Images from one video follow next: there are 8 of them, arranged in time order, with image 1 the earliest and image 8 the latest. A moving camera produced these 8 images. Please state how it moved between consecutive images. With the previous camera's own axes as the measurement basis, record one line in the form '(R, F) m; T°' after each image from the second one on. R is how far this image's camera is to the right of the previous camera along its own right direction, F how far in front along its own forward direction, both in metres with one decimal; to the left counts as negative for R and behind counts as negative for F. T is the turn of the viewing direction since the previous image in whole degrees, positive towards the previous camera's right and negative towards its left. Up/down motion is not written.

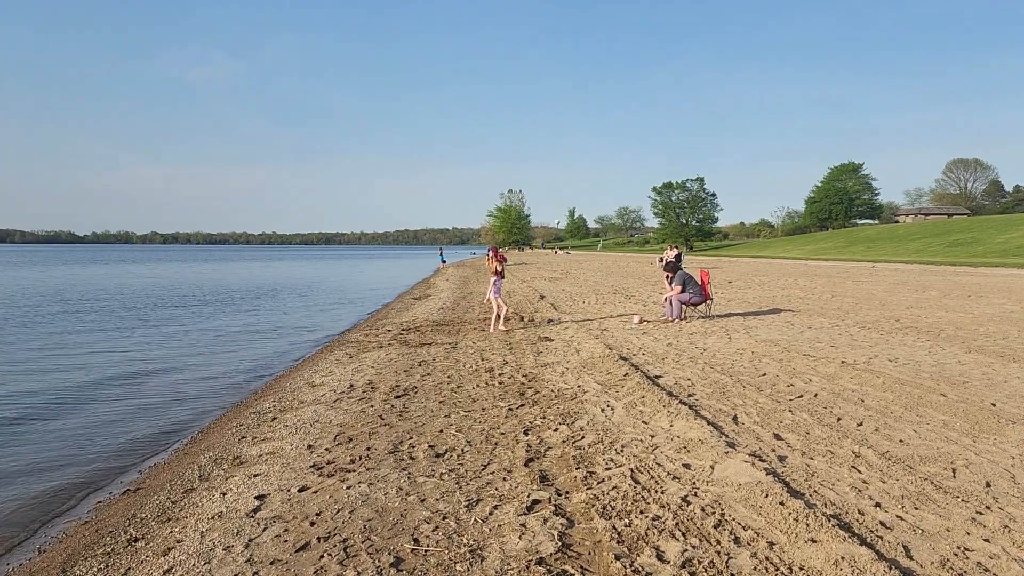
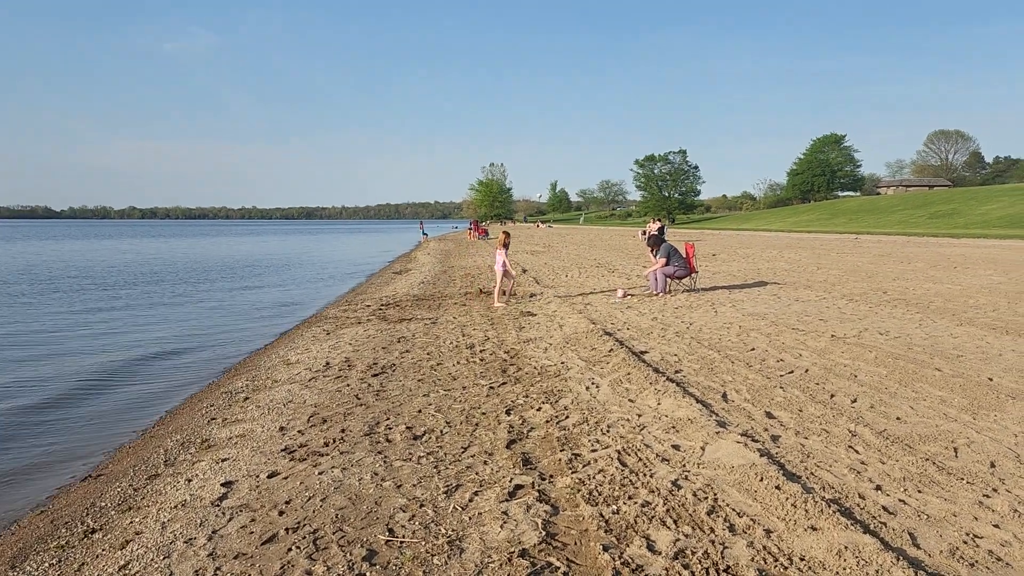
(0.0, +0.3) m; +1°
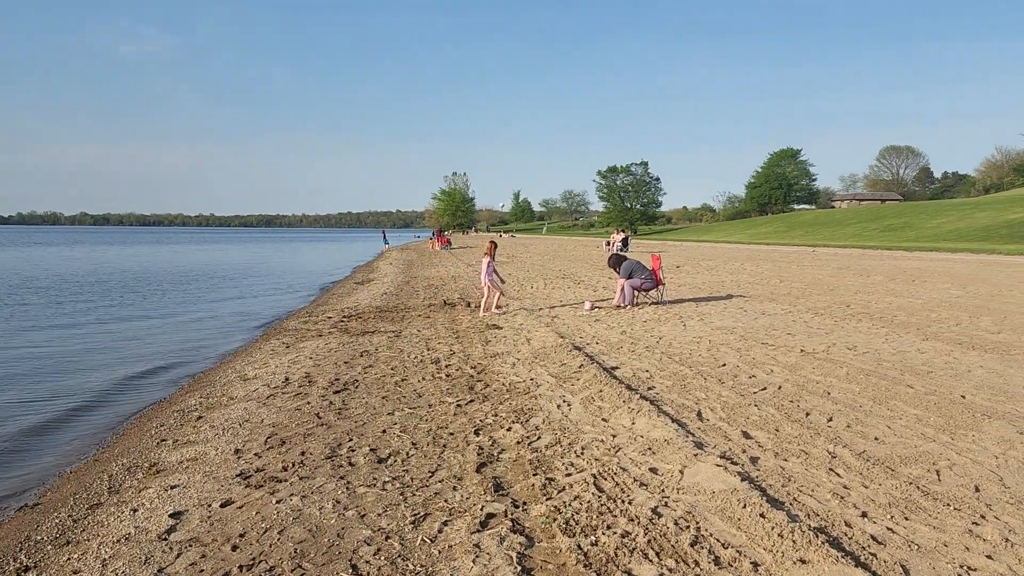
(-0.1, +0.2) m; +3°
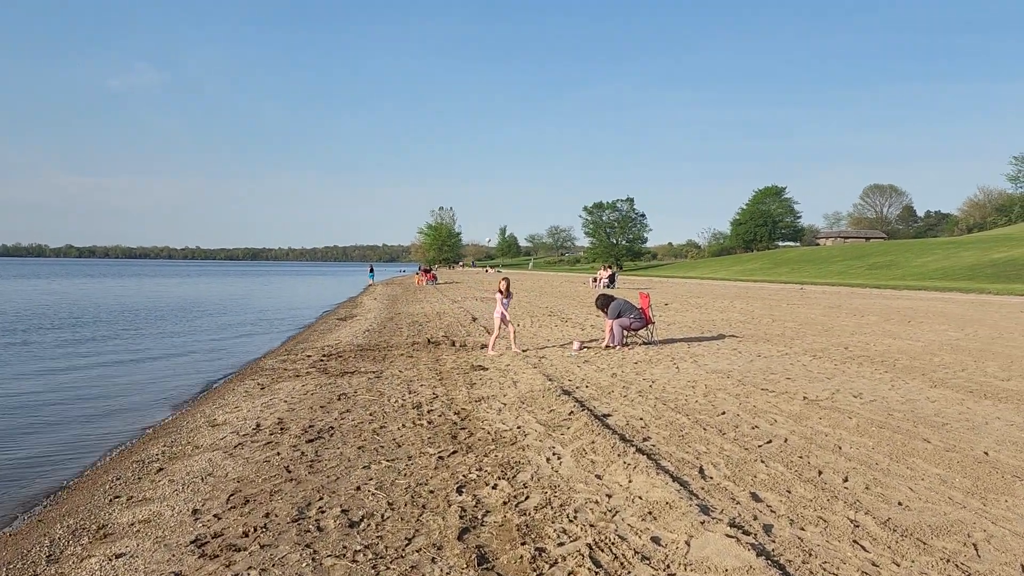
(0.0, +0.5) m; +1°
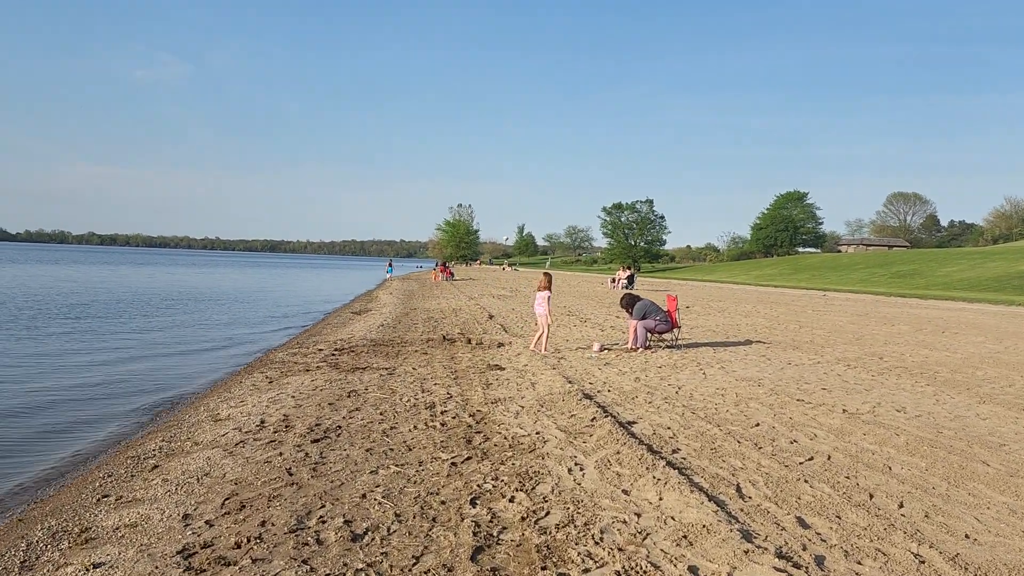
(-0.1, +0.5) m; -1°
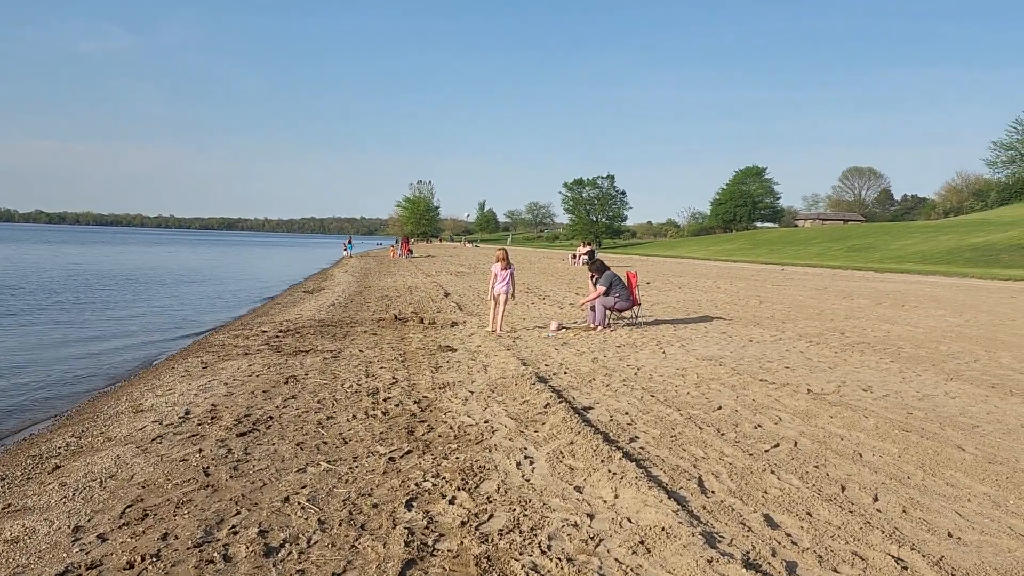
(+0.1, +0.5) m; +3°
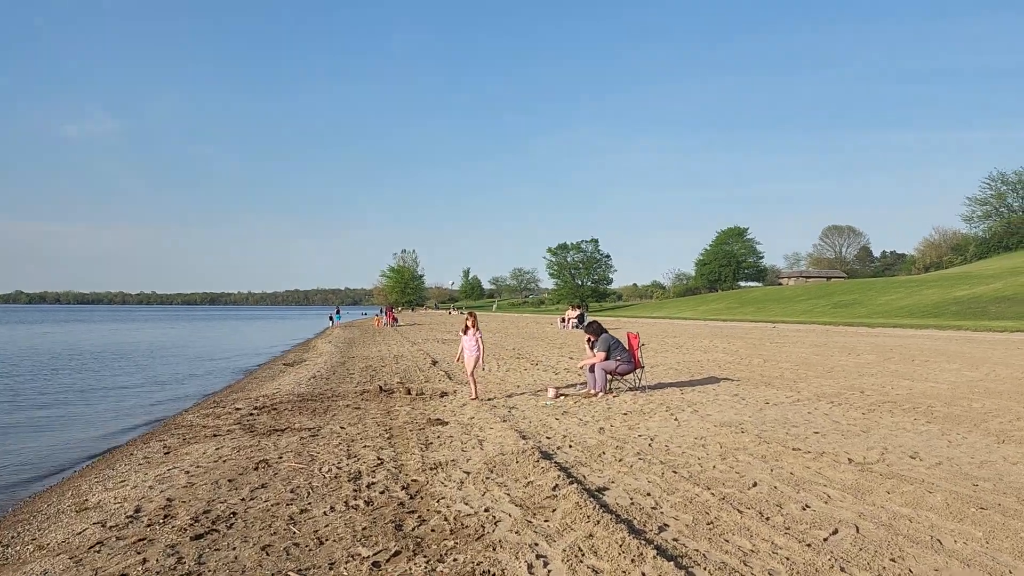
(-0.1, +0.8) m; +1°
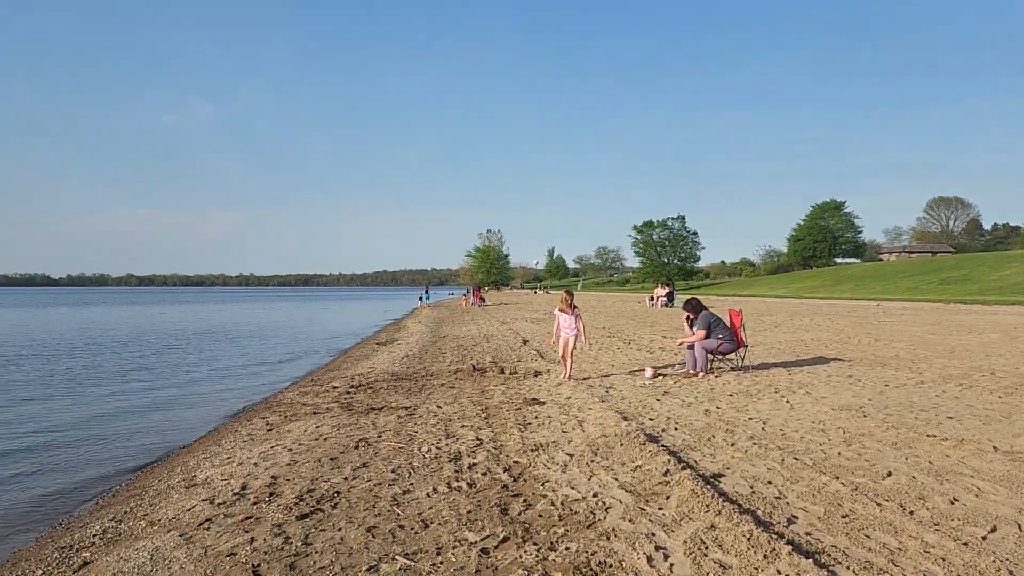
(-0.2, +0.3) m; -6°
